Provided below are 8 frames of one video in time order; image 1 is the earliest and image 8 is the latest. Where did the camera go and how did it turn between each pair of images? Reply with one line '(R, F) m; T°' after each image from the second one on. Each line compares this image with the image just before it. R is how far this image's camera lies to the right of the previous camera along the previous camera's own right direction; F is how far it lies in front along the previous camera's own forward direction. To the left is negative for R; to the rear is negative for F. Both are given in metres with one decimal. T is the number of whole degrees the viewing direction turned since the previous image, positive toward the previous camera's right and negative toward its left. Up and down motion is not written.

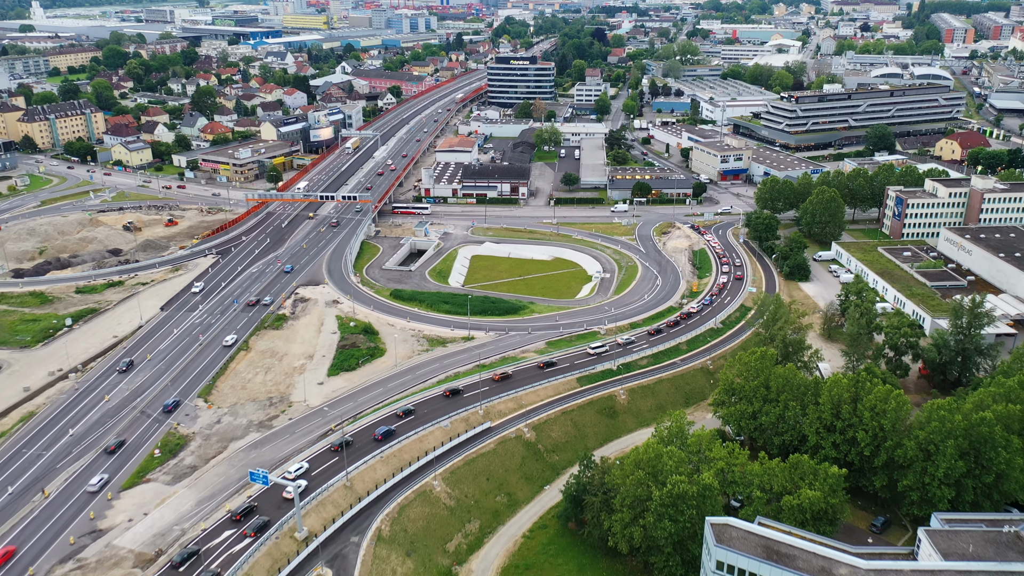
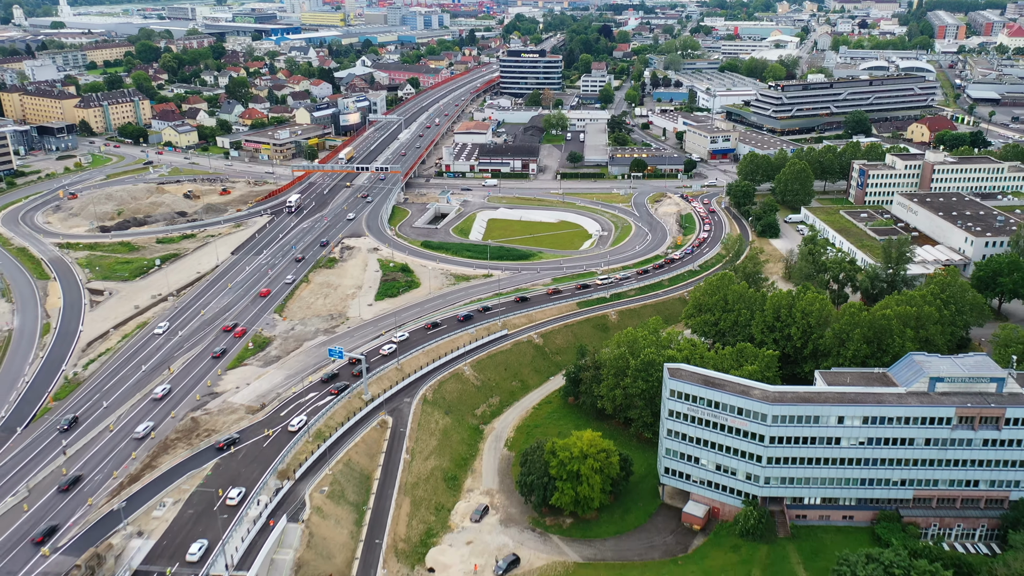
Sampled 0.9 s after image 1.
(-0.3, -11.4) m; -1°
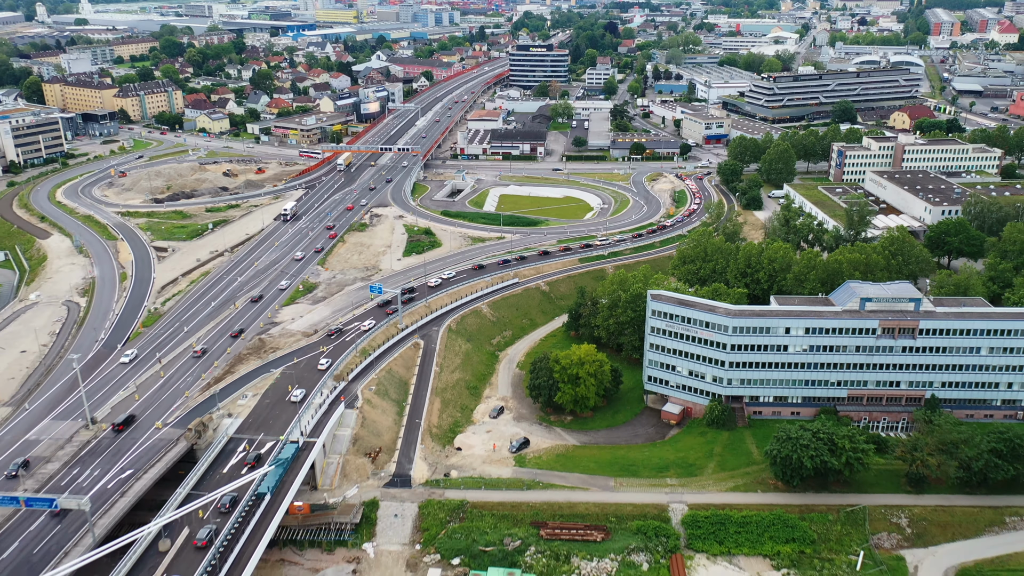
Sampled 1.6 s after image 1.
(-0.3, -9.0) m; 0°
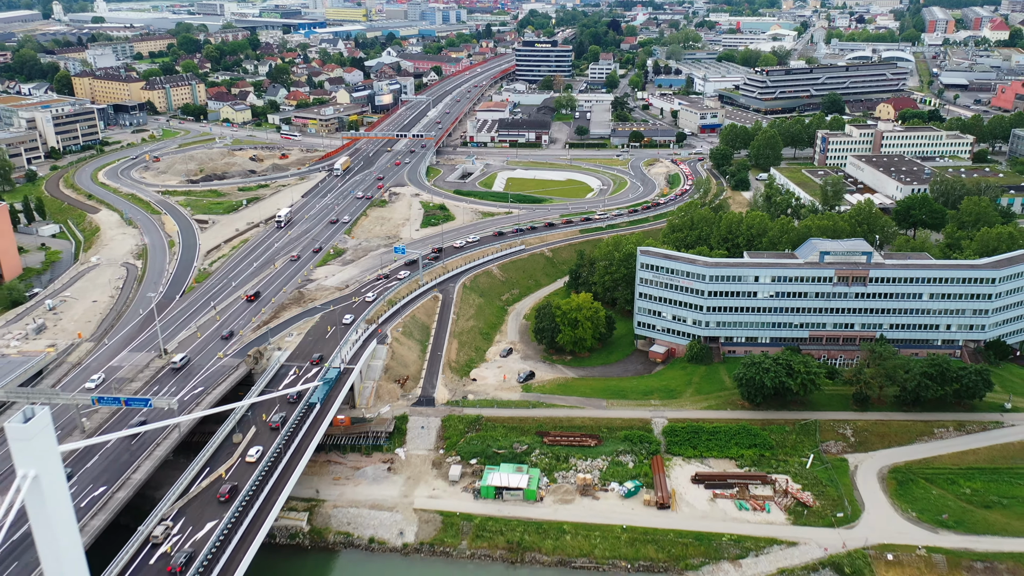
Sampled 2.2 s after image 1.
(-0.2, -7.5) m; 0°
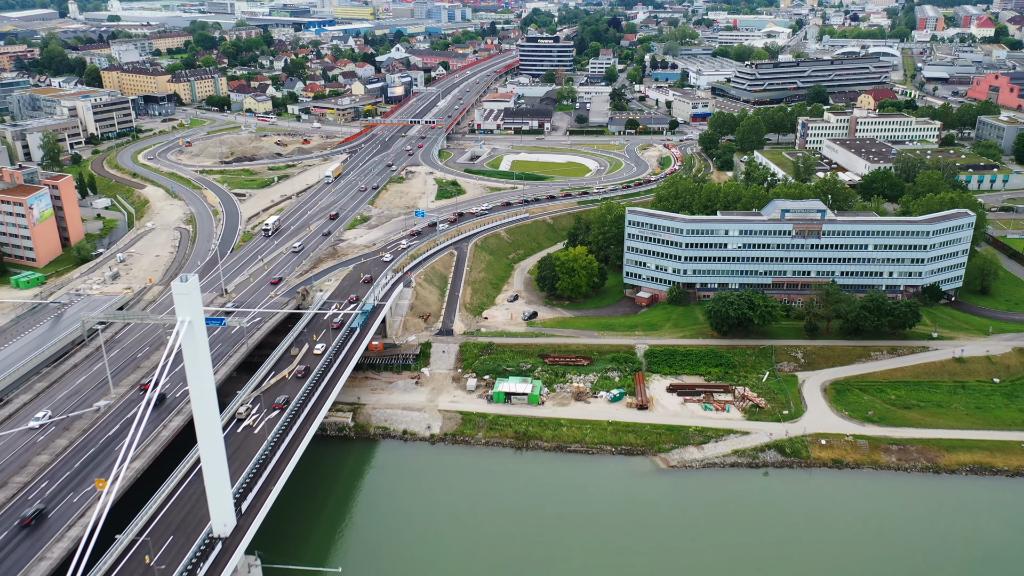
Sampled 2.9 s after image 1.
(-0.2, -9.1) m; 0°
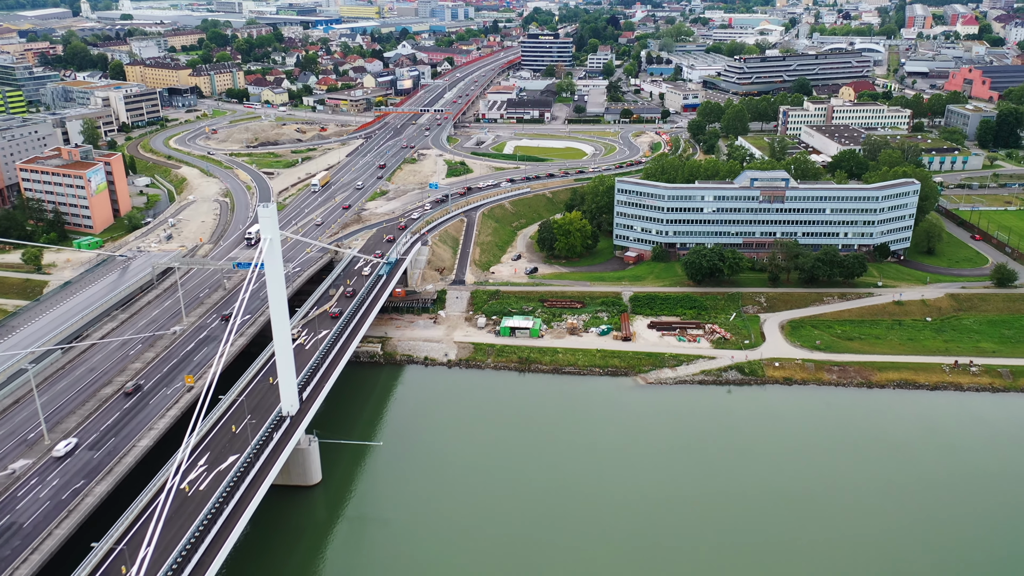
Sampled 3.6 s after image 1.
(-0.2, -9.1) m; 0°
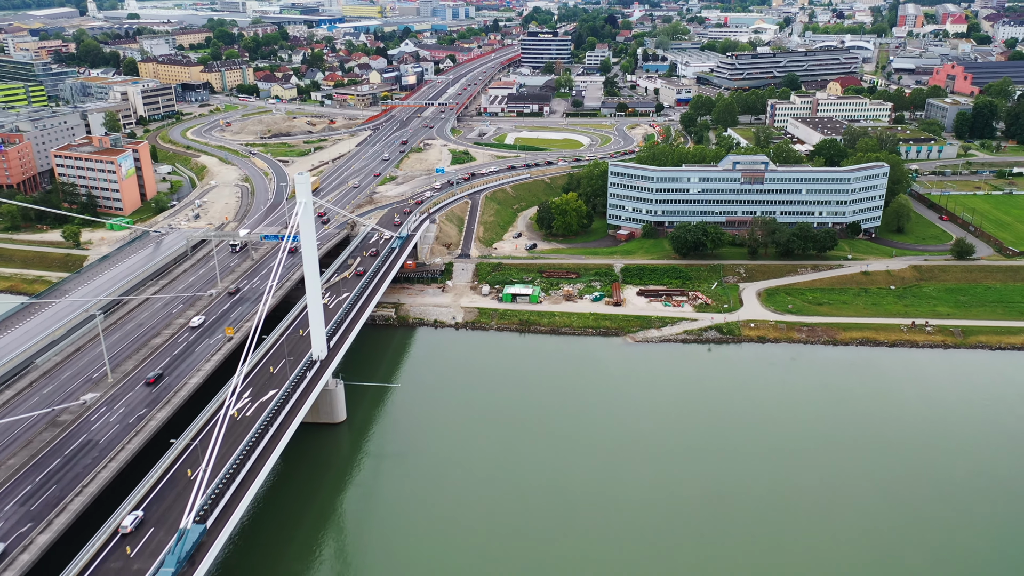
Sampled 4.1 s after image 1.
(-0.1, -6.1) m; 0°
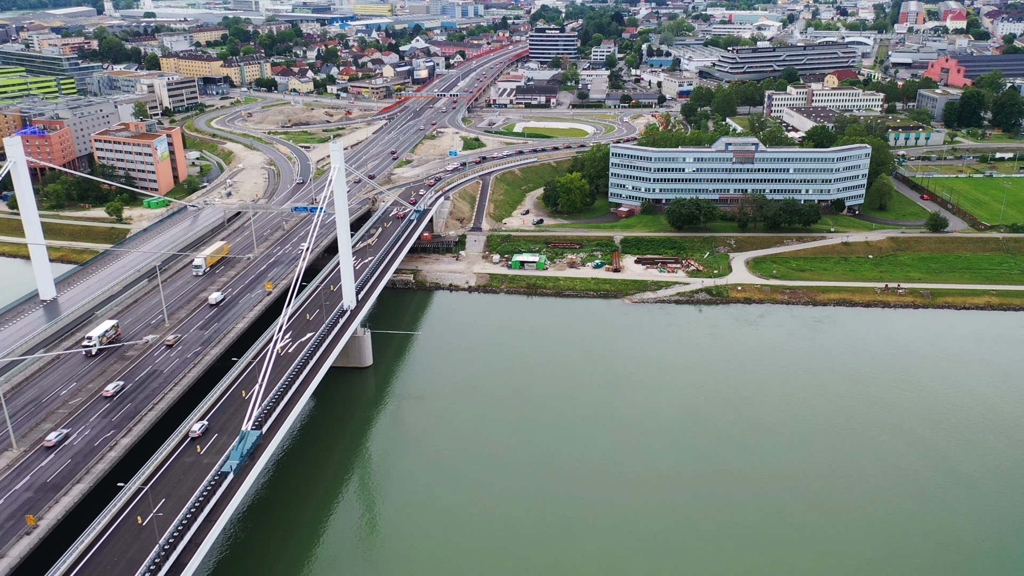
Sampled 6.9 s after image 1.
(-0.1, -6.1) m; -1°
